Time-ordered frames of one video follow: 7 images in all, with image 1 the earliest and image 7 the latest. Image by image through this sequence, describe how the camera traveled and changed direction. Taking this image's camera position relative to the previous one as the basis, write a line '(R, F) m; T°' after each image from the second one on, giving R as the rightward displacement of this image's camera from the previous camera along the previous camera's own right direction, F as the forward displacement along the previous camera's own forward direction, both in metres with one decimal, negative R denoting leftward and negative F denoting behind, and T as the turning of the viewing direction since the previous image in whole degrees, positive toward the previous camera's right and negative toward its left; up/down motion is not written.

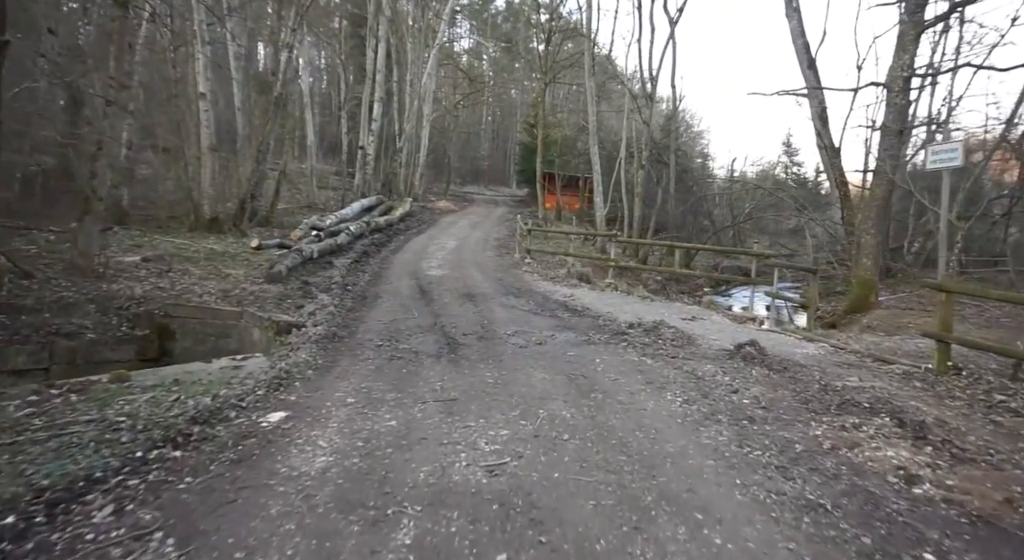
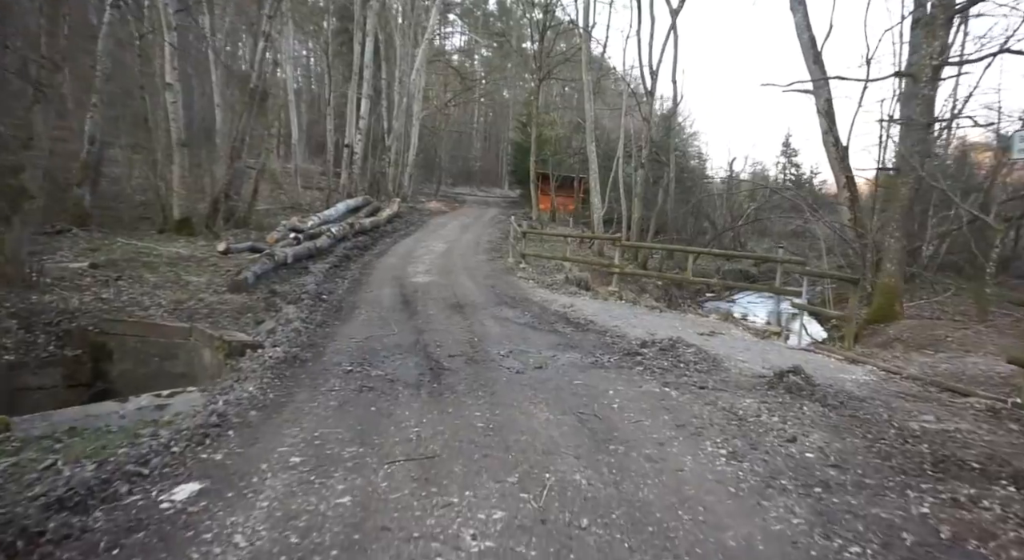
(0.0, +0.9) m; +1°
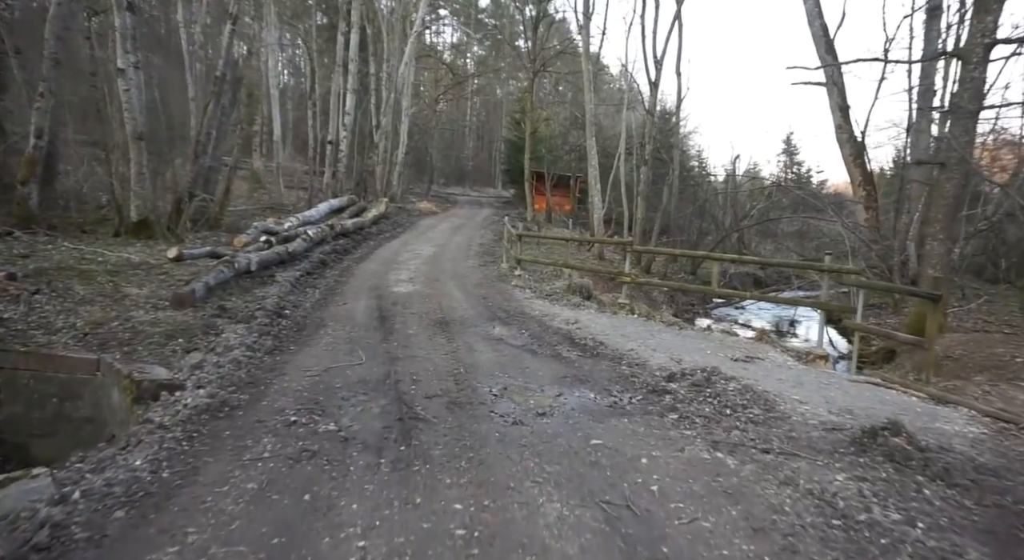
(0.0, +1.2) m; +1°
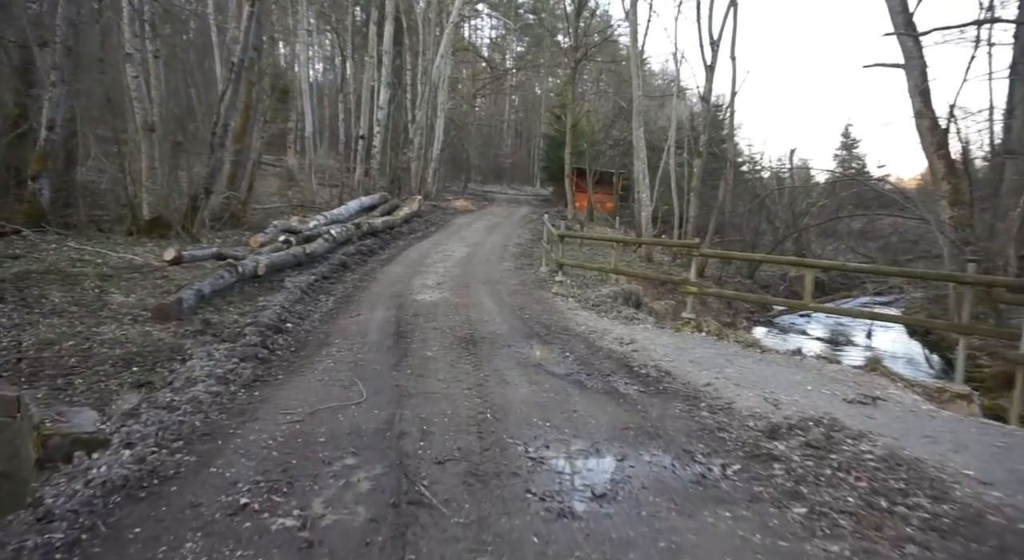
(-0.1, +1.3) m; -4°
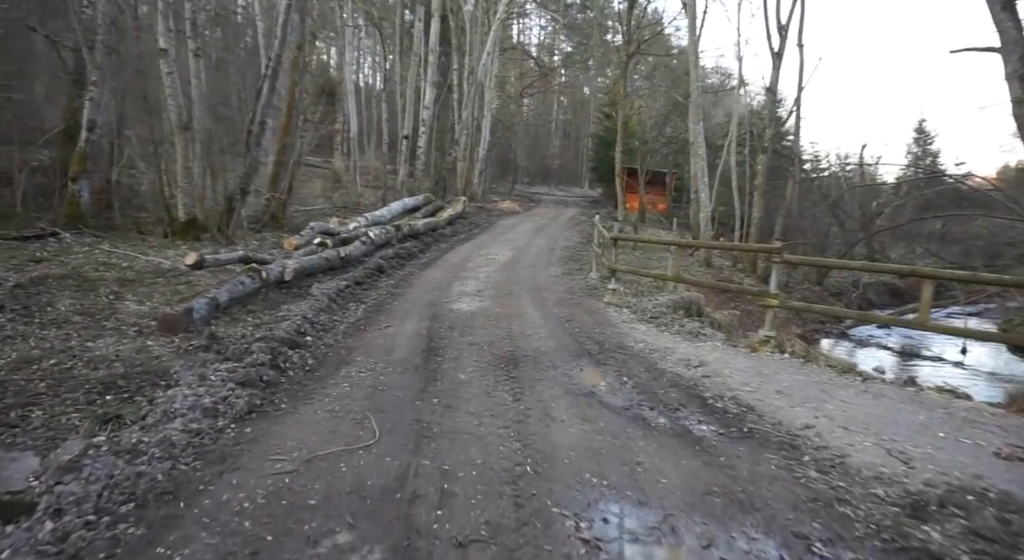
(0.0, +0.9) m; -5°
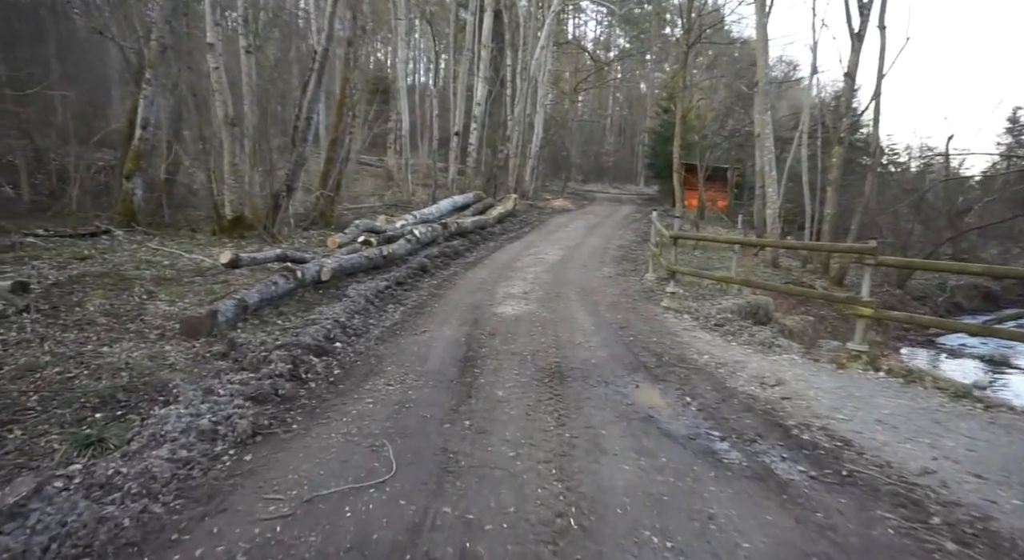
(0.0, +0.6) m; -5°
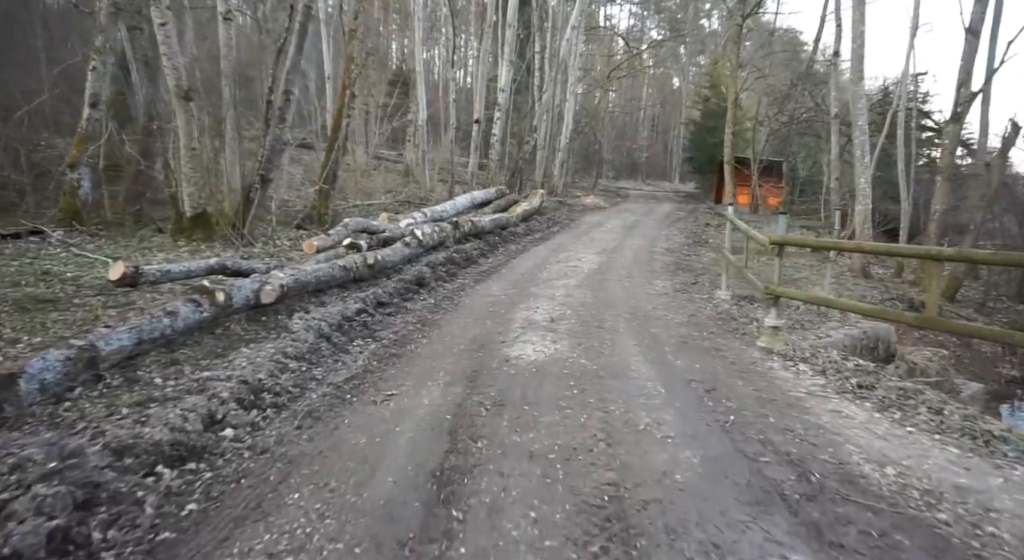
(+0.1, +2.3) m; -3°
